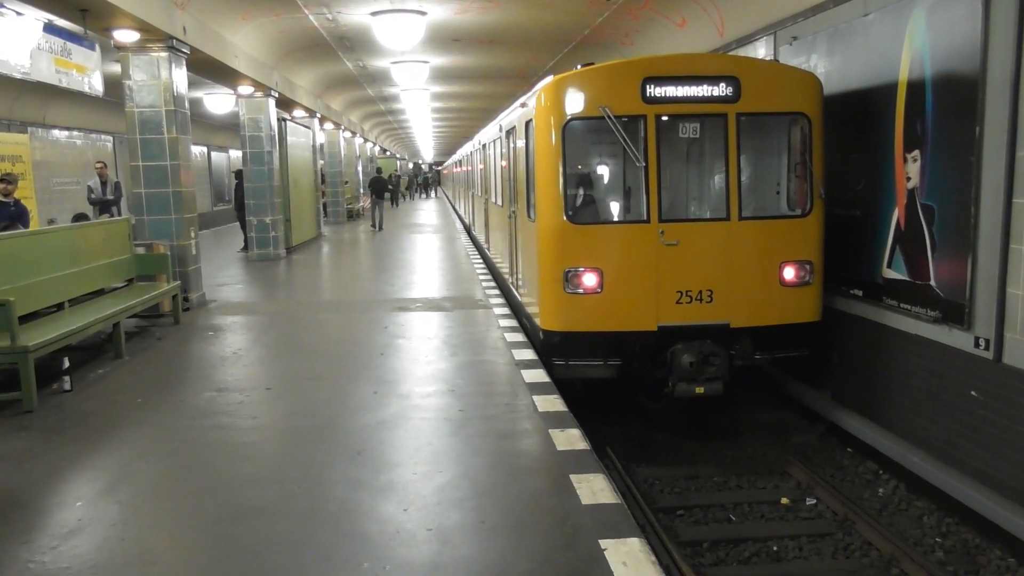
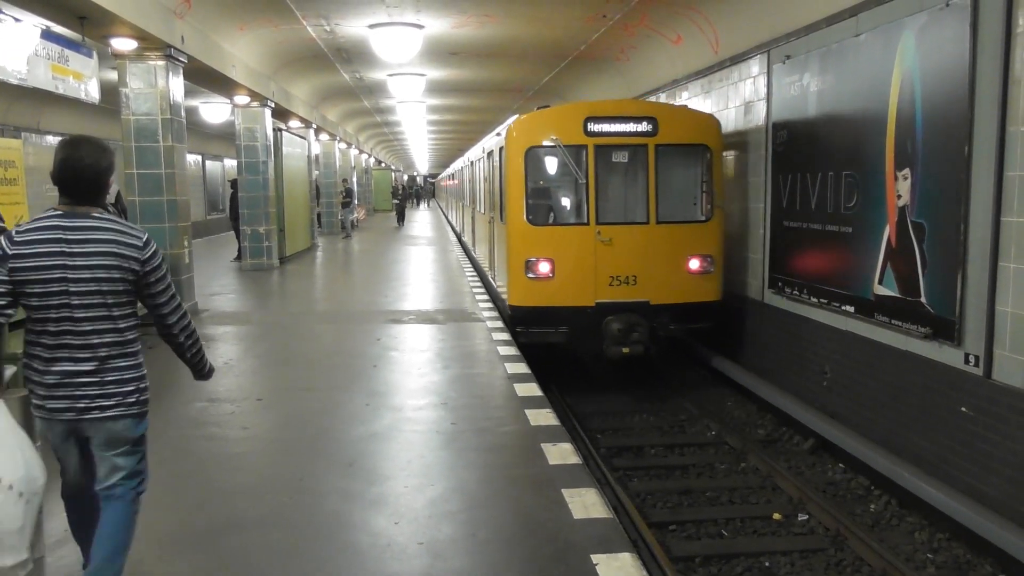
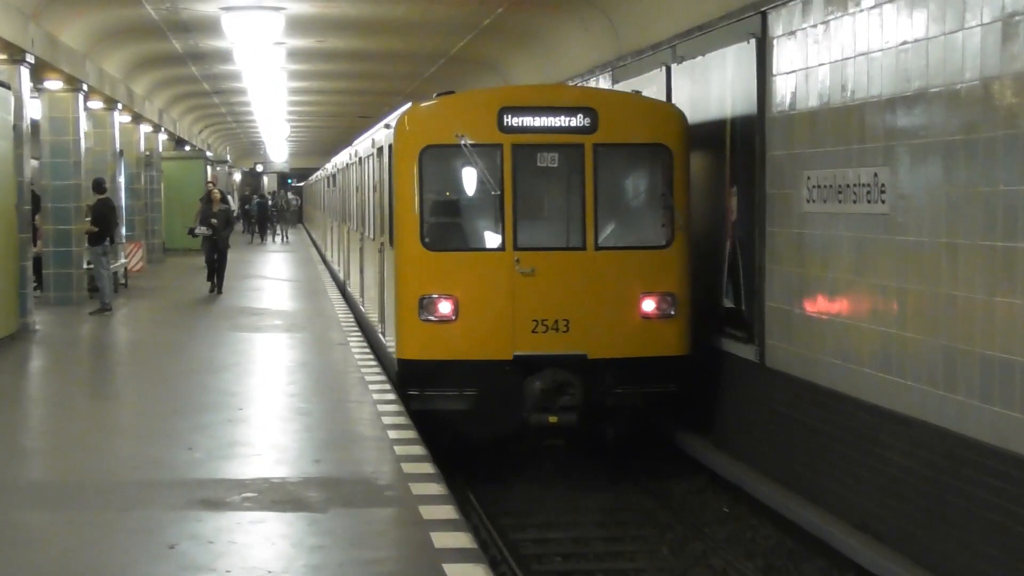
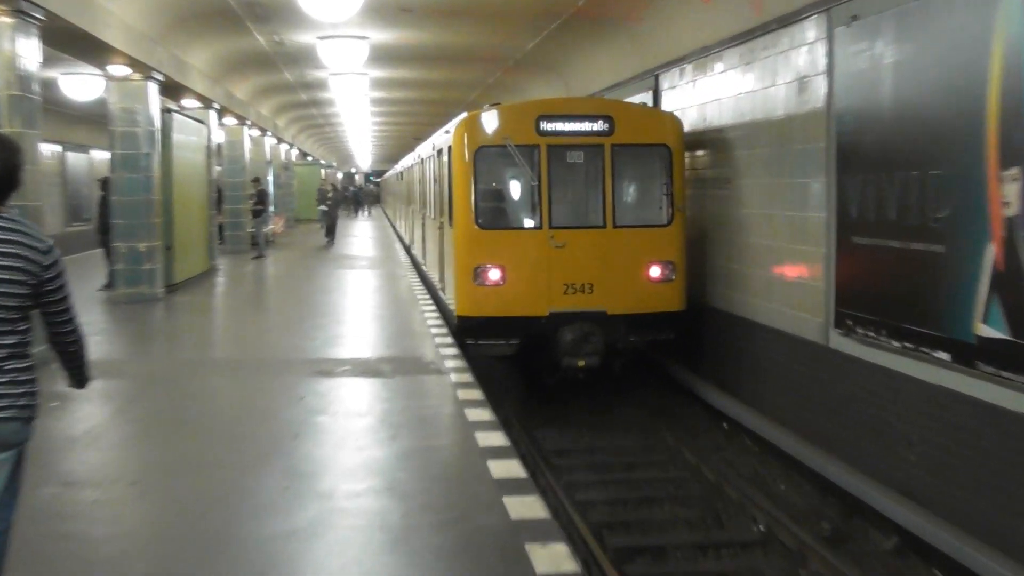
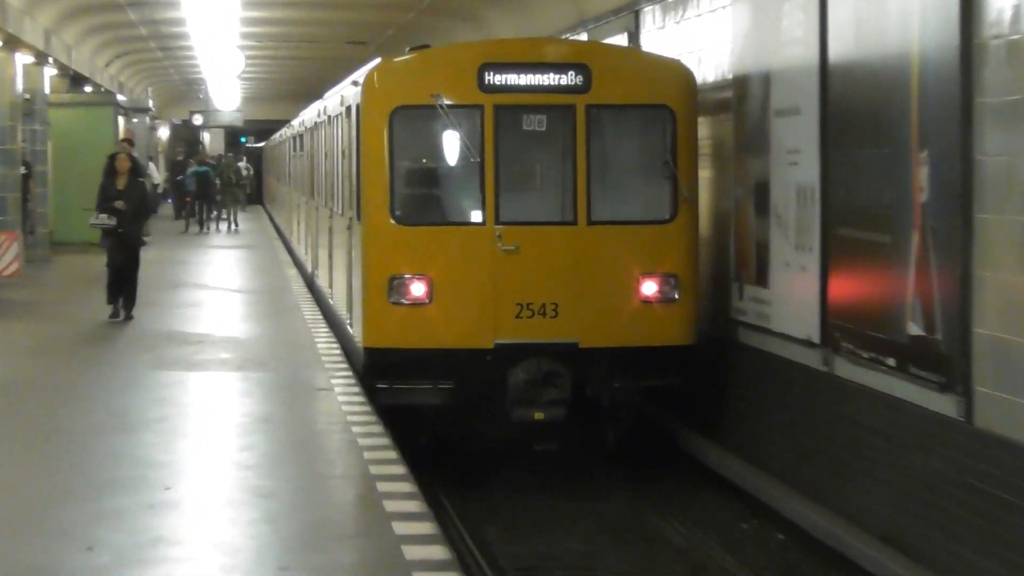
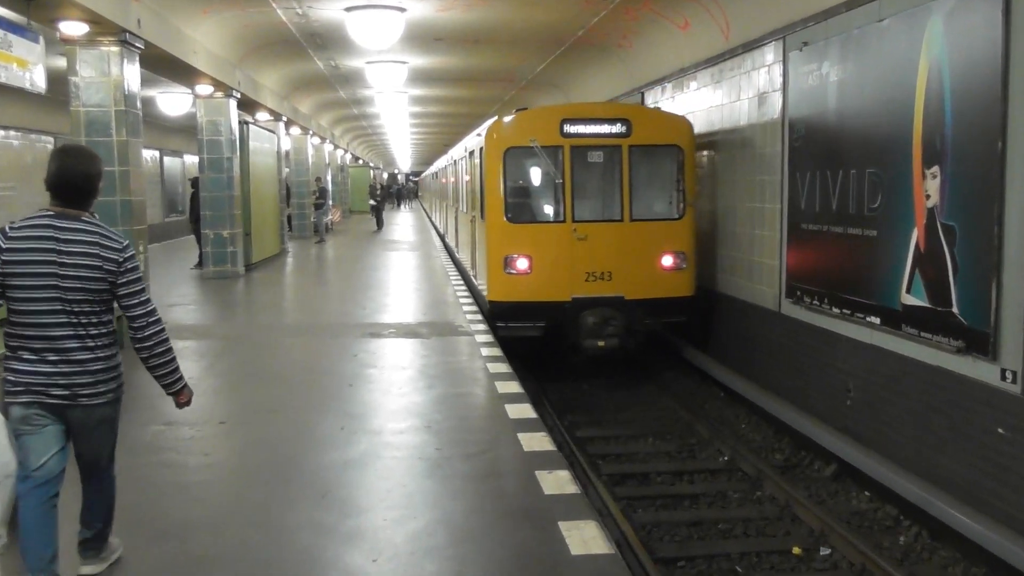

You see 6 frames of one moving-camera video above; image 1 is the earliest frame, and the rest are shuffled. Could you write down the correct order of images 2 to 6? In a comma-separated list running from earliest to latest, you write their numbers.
2, 6, 4, 3, 5
